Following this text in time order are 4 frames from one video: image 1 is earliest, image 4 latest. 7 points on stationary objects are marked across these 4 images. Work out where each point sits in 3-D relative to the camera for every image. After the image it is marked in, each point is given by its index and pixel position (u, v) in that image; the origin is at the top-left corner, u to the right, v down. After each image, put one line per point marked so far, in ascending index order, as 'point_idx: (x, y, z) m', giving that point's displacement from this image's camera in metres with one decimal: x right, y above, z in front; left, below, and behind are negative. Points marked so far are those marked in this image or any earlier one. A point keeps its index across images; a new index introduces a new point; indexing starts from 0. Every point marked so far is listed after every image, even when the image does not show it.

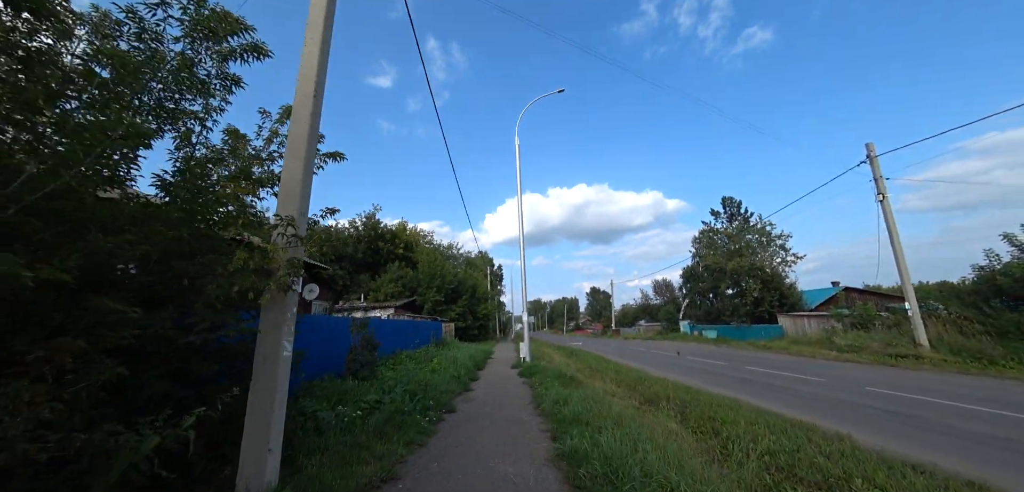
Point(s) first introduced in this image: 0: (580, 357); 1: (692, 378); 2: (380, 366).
0: (+3.4, -5.6, +19.3) m
1: (+5.7, -4.1, +11.8) m
2: (-3.0, -2.8, +8.8) m
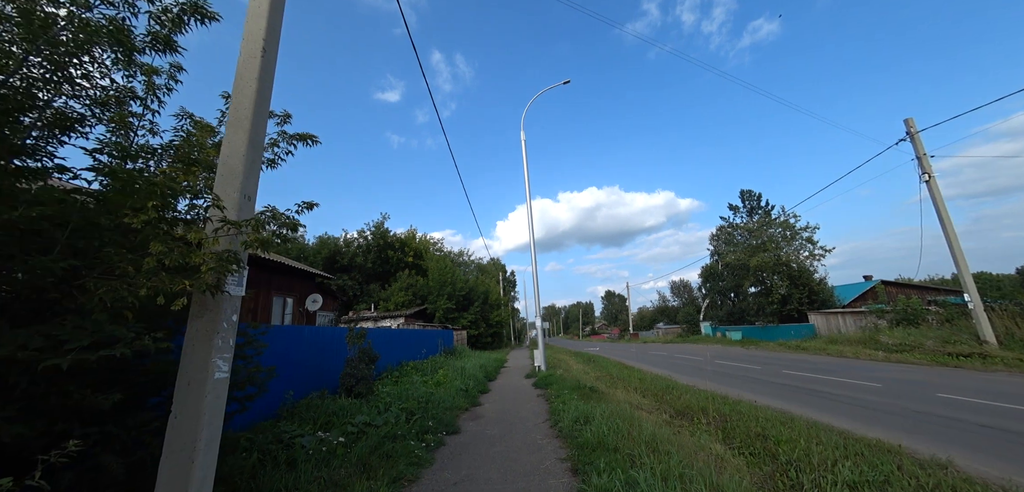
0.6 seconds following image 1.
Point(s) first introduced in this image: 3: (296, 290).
0: (+4.2, -5.6, +18.3) m
1: (+6.1, -3.9, +10.7) m
2: (-2.8, -2.9, +8.0) m
3: (-8.2, -1.7, +14.5) m
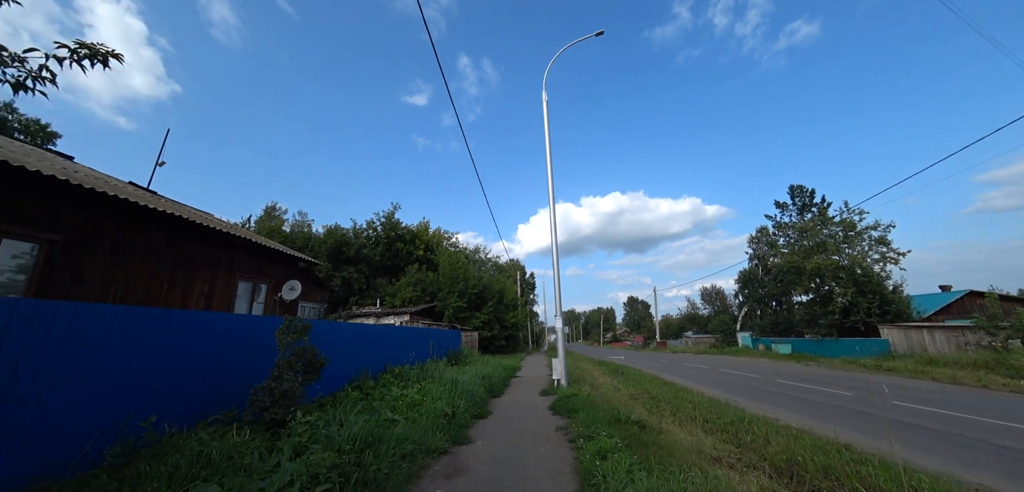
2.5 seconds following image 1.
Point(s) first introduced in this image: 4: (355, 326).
0: (+4.7, -5.2, +15.3) m
1: (+6.3, -3.5, +7.6) m
2: (-2.7, -2.2, +5.4) m
3: (-7.7, -0.9, +12.2) m
4: (-3.2, -1.6, +7.9) m
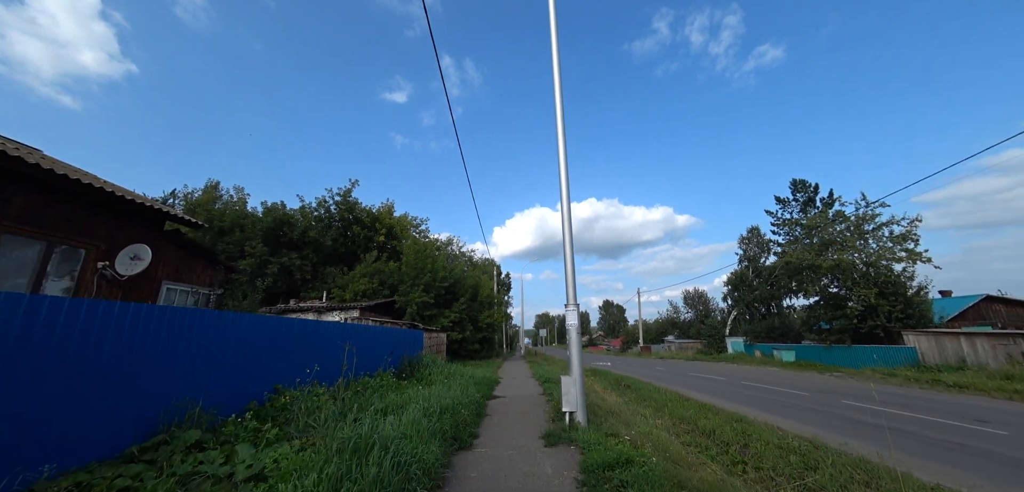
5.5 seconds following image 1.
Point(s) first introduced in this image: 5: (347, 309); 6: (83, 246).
0: (+4.0, -4.5, +11.4) m
1: (+6.1, -2.7, +3.9) m
2: (-2.6, -1.1, +1.1) m
3: (-8.1, +0.2, +7.6) m
4: (-3.2, -0.6, +3.5) m
5: (-7.3, -2.7, +16.6) m
6: (-8.1, 0.0, +7.4) m
